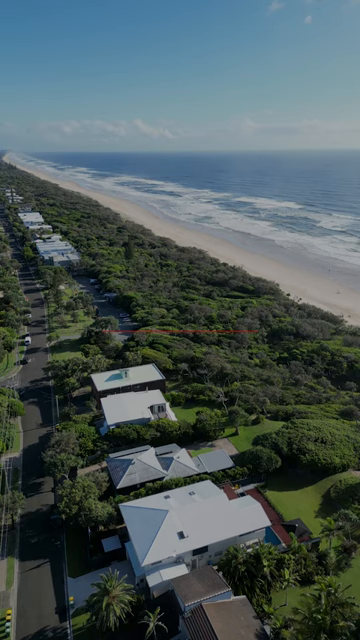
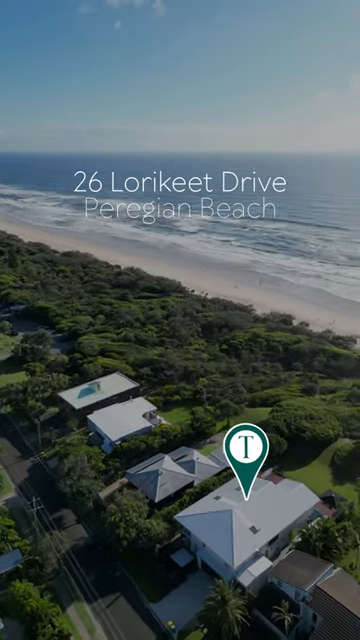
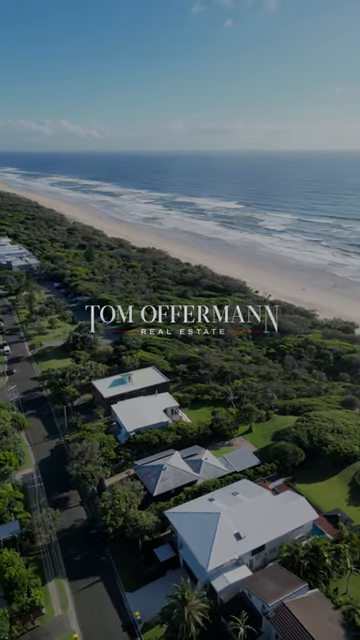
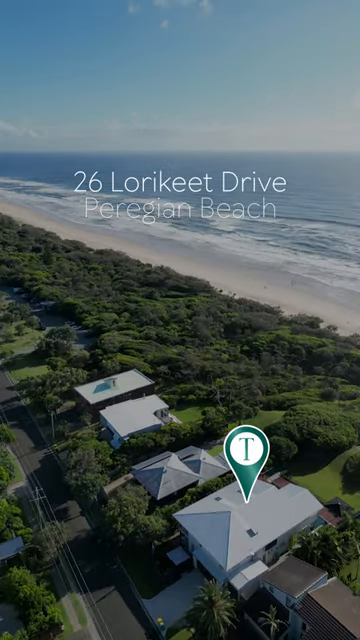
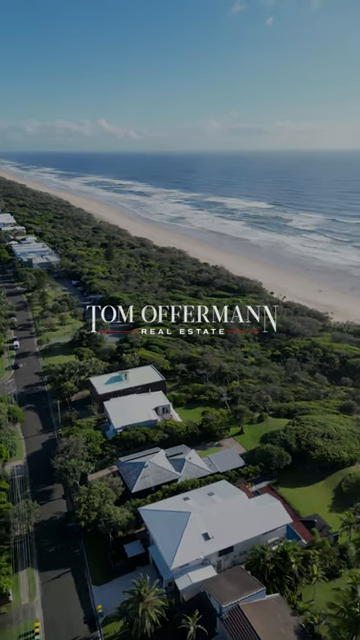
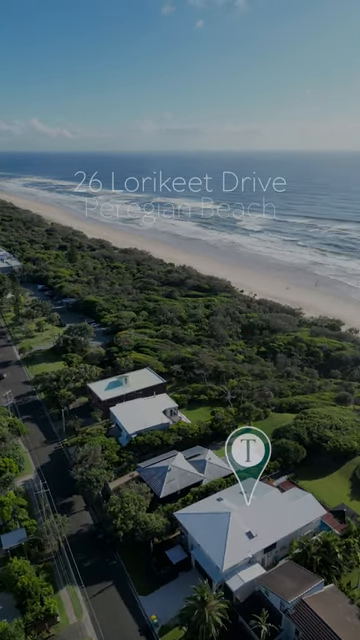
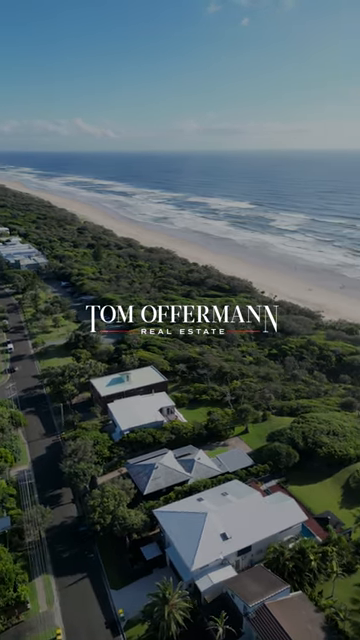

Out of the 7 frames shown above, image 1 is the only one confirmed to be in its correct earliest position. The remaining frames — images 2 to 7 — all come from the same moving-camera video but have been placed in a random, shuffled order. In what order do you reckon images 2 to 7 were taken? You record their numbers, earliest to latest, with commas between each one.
5, 7, 3, 6, 4, 2
